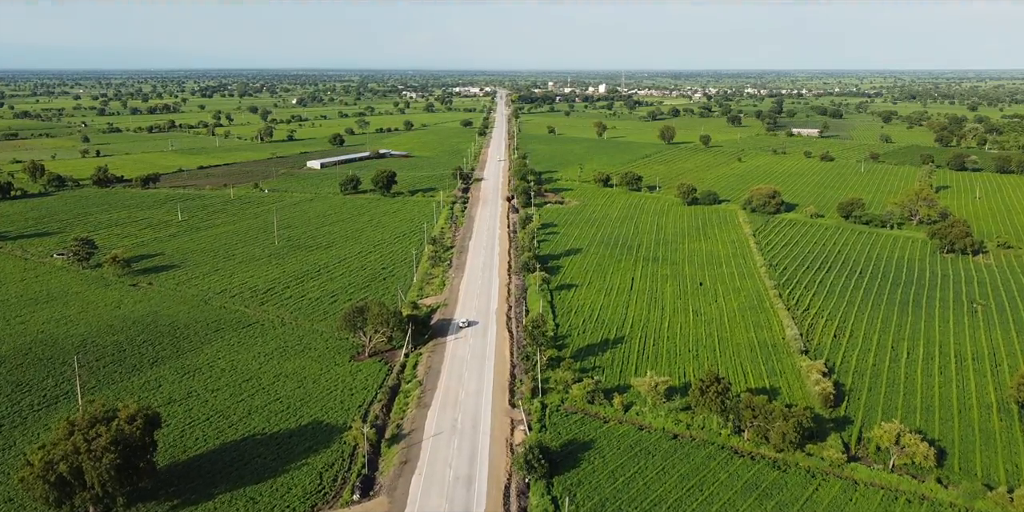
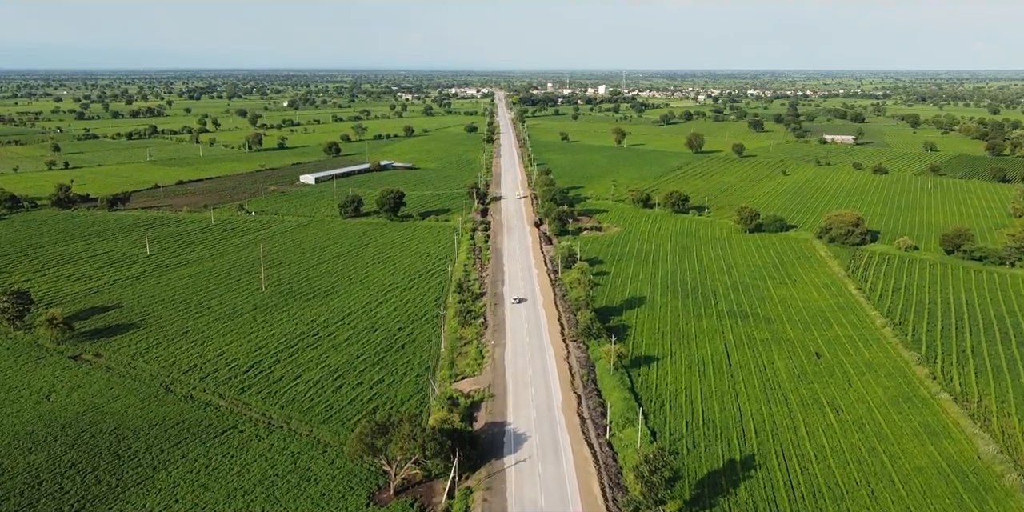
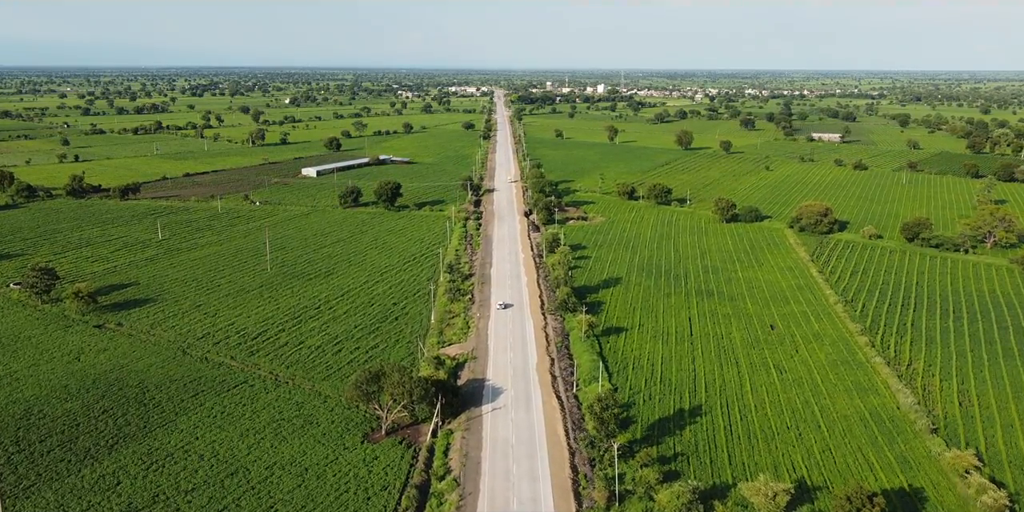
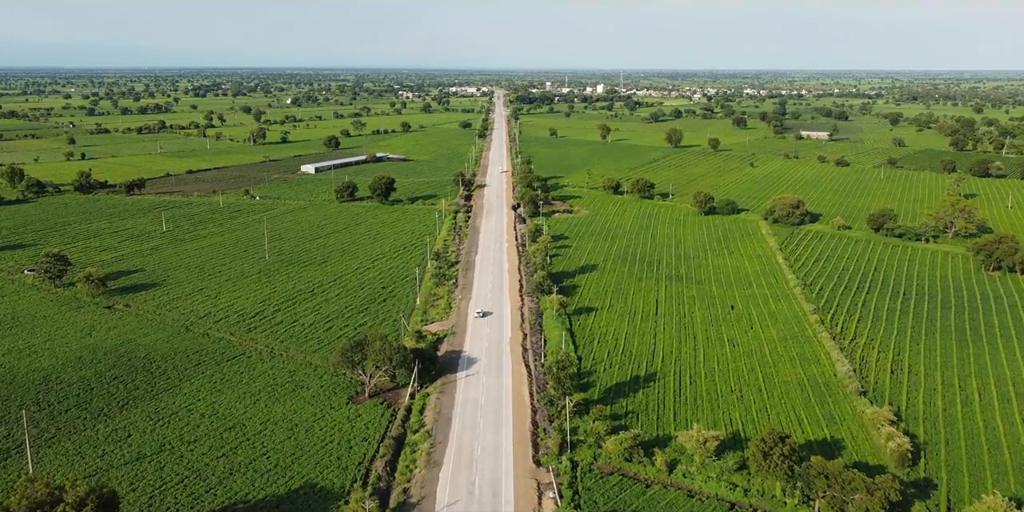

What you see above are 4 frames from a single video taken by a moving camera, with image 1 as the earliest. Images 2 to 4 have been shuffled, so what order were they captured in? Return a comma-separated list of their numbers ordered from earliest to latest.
4, 3, 2
